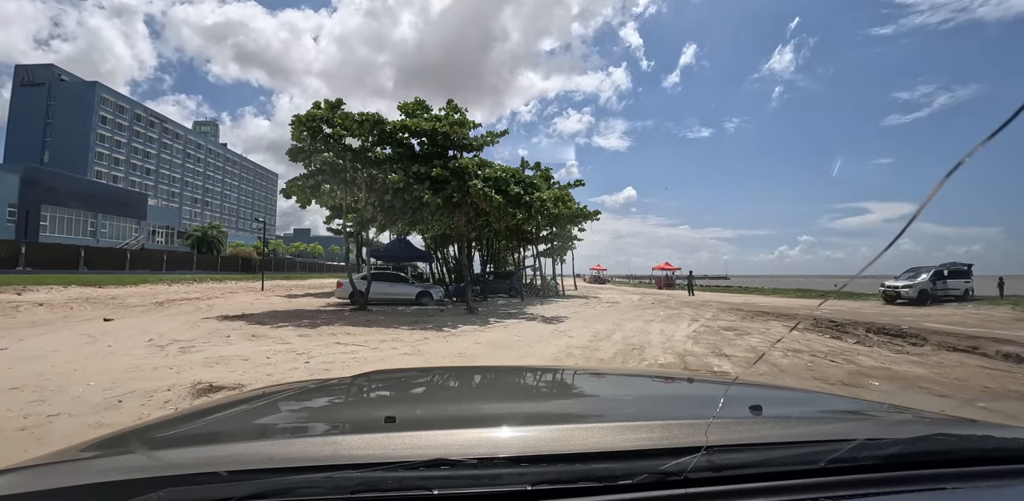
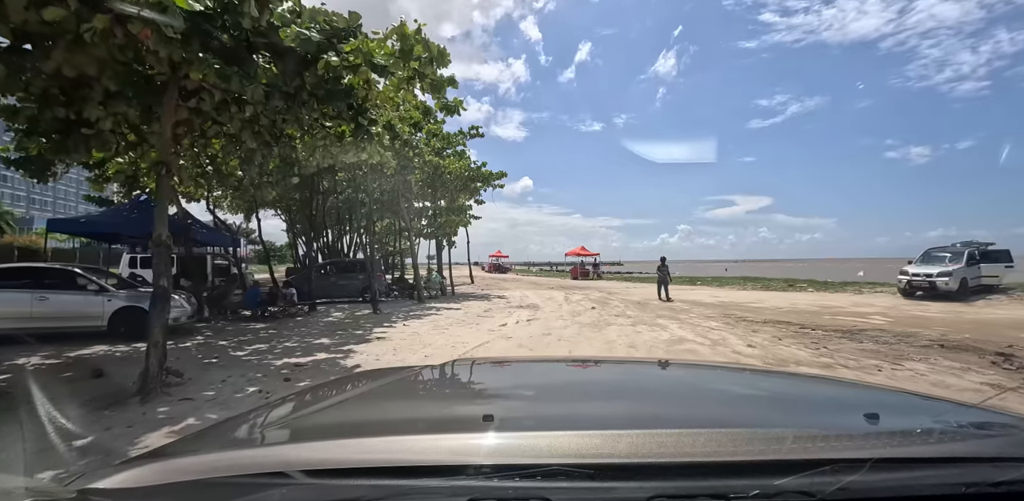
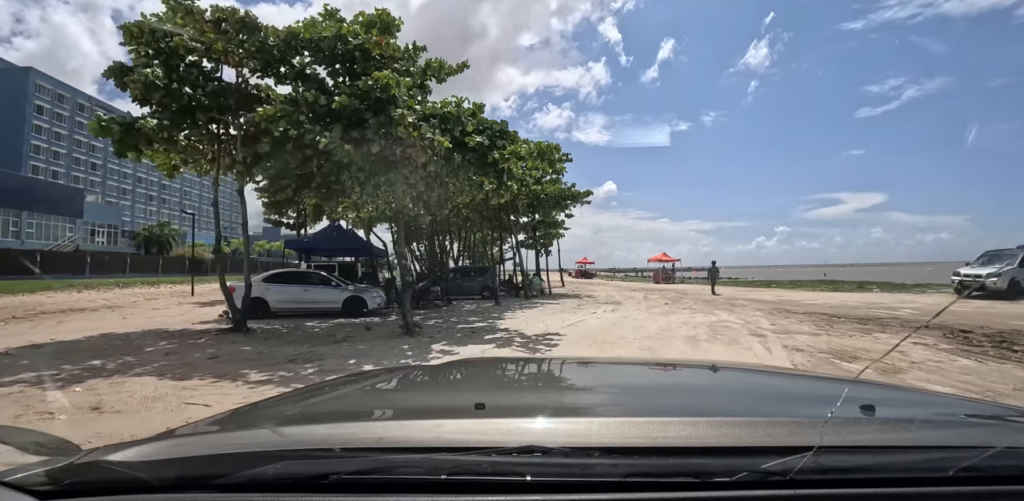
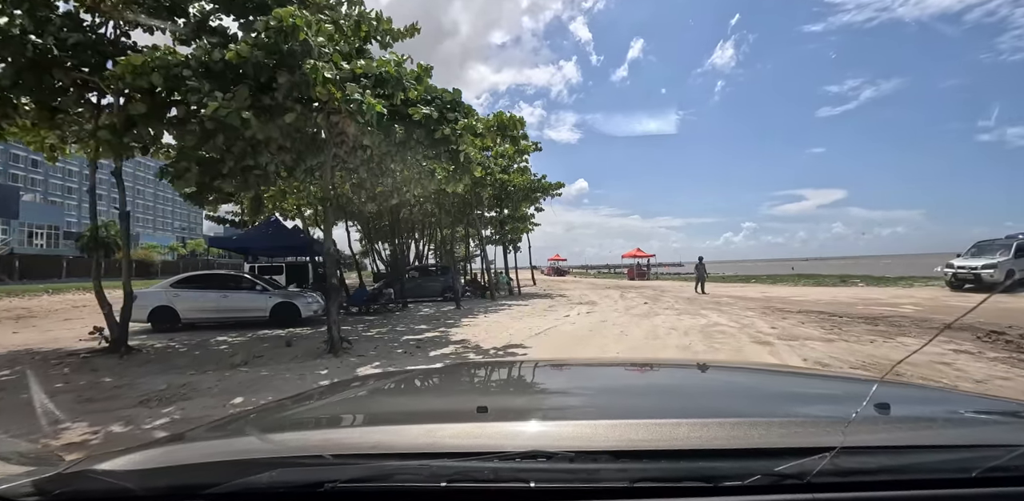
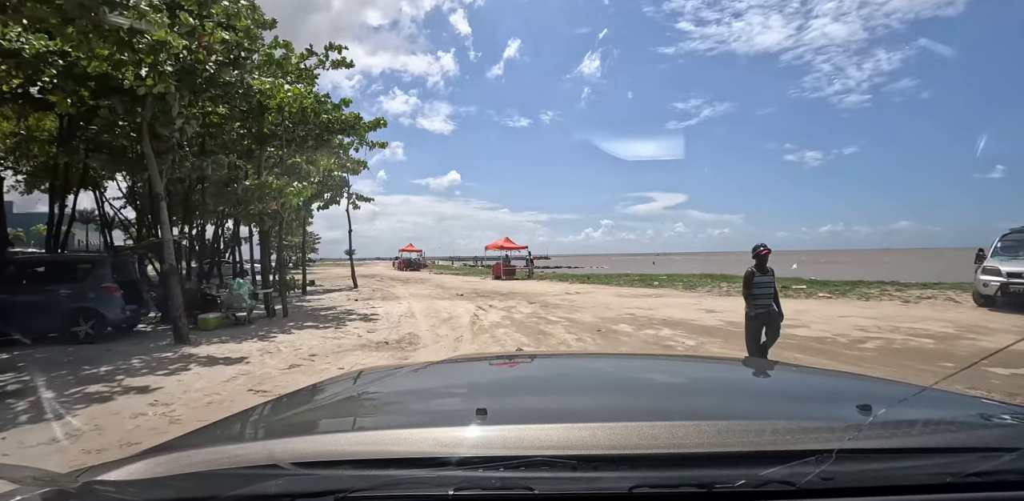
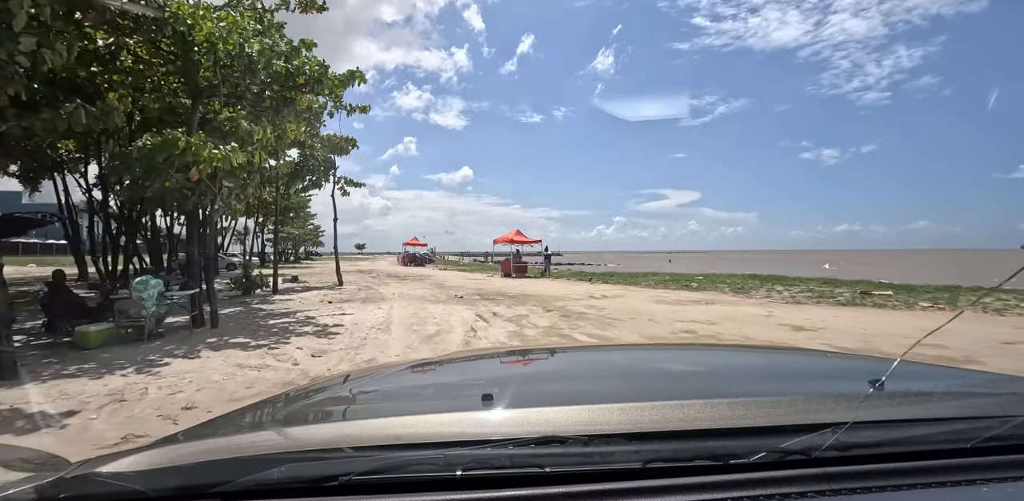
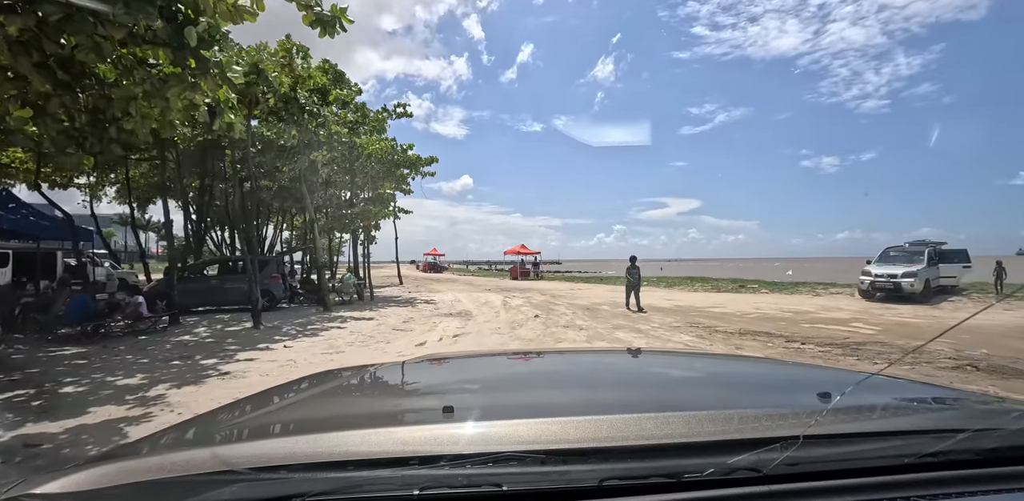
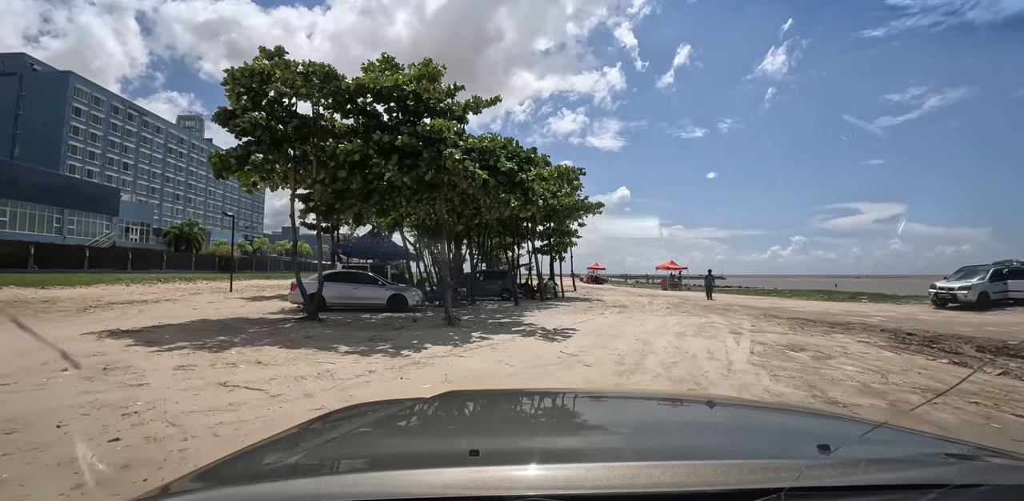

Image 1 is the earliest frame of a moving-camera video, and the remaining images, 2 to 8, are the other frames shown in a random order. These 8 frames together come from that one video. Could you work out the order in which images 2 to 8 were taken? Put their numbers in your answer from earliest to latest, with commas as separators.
8, 3, 4, 2, 7, 5, 6
